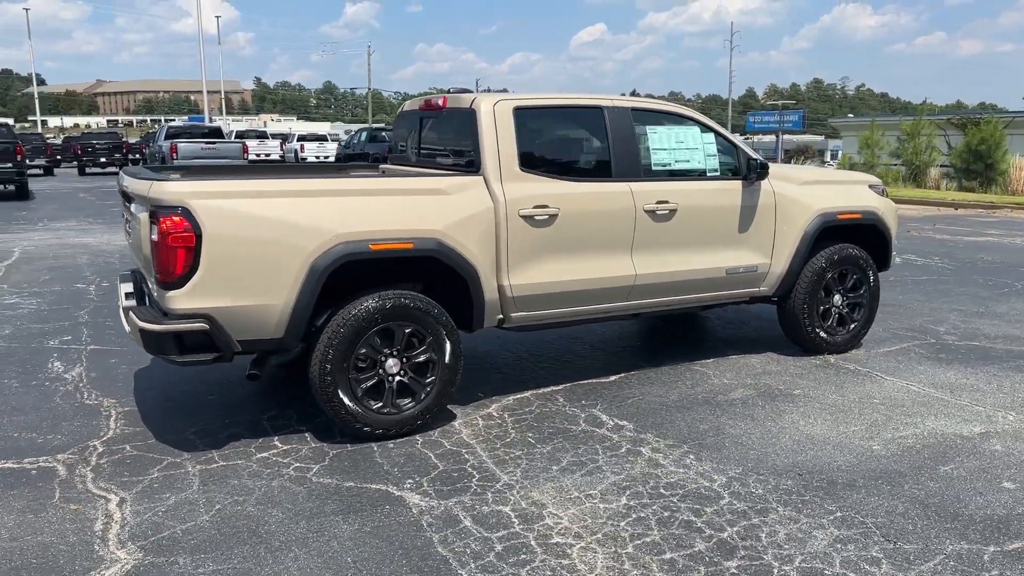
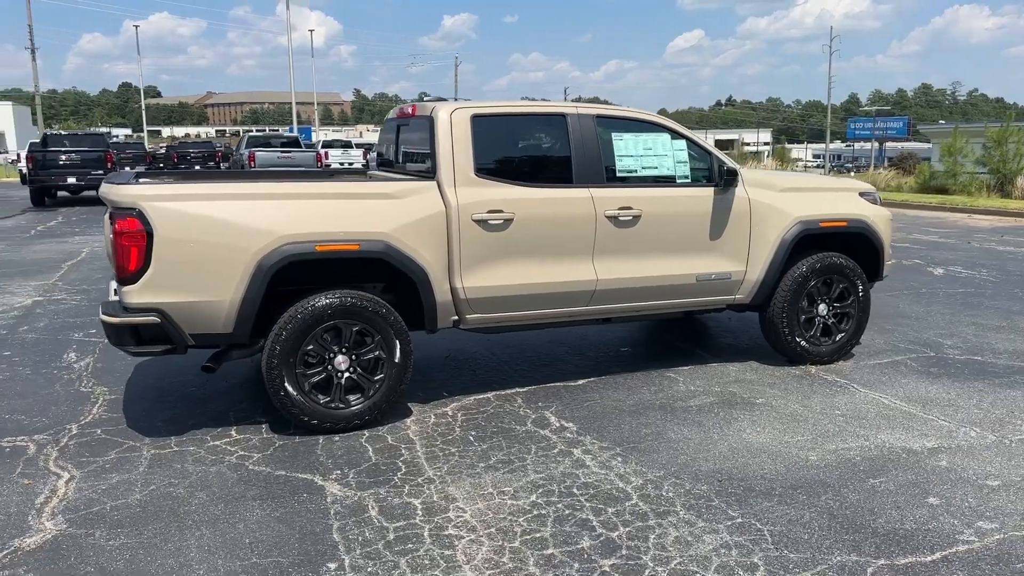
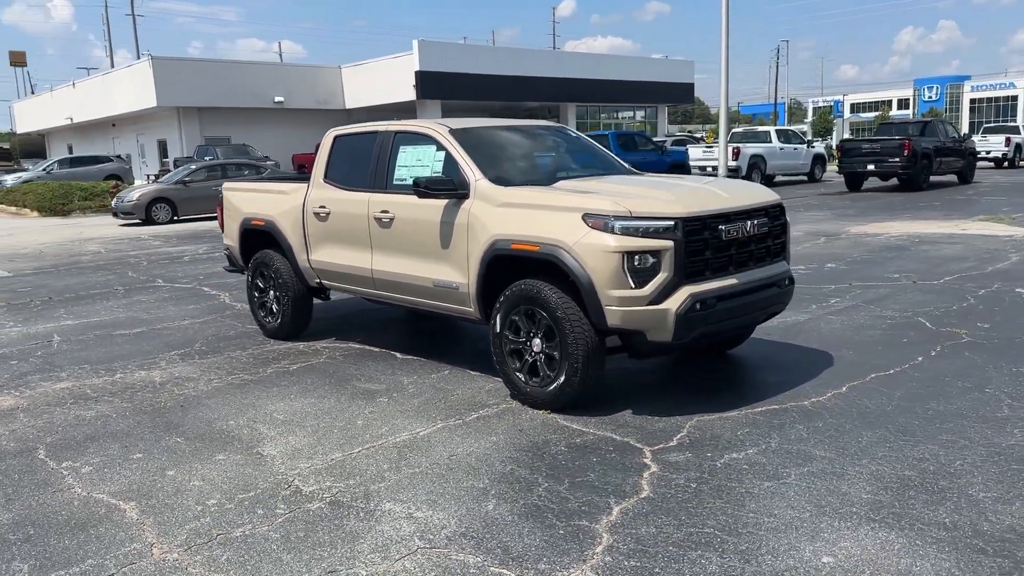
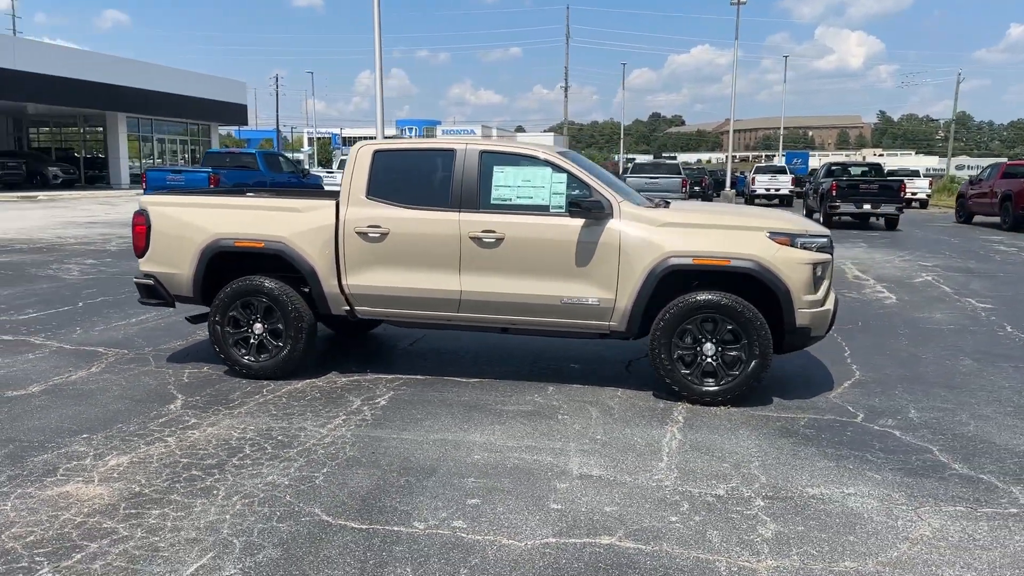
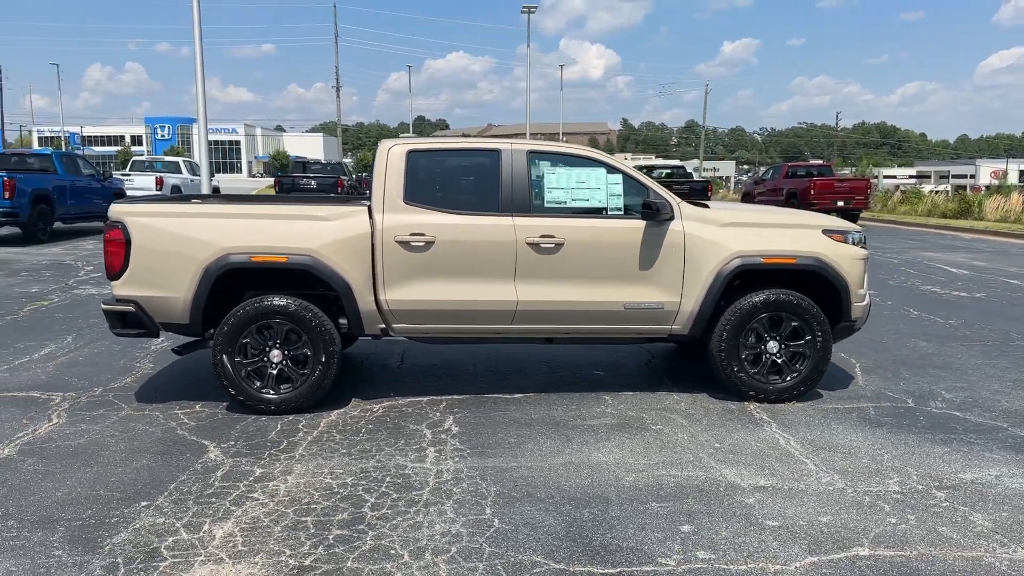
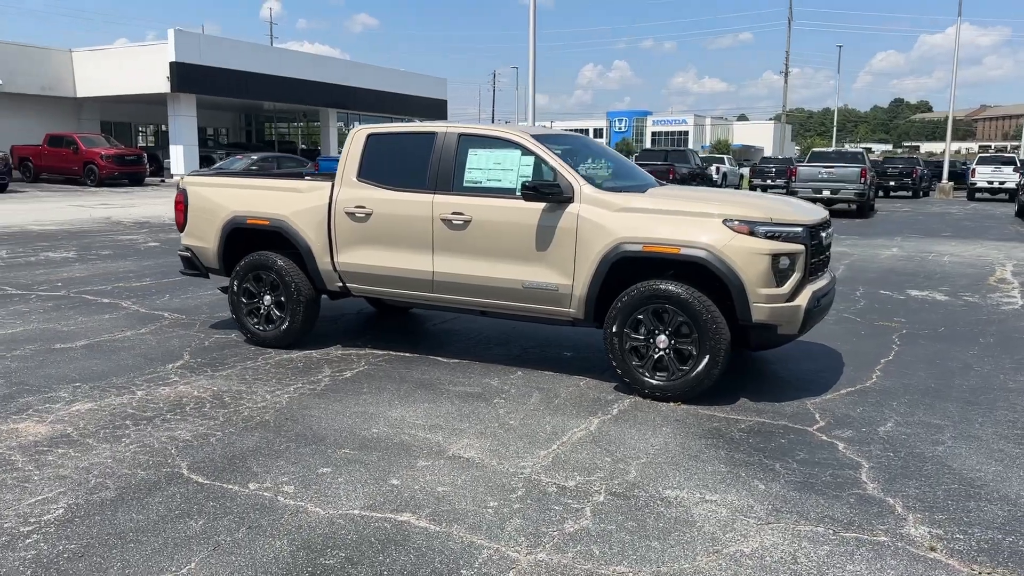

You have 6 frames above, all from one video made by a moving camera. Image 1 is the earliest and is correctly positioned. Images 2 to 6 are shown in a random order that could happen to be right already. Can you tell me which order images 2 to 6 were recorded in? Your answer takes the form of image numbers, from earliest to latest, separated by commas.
2, 5, 4, 6, 3
